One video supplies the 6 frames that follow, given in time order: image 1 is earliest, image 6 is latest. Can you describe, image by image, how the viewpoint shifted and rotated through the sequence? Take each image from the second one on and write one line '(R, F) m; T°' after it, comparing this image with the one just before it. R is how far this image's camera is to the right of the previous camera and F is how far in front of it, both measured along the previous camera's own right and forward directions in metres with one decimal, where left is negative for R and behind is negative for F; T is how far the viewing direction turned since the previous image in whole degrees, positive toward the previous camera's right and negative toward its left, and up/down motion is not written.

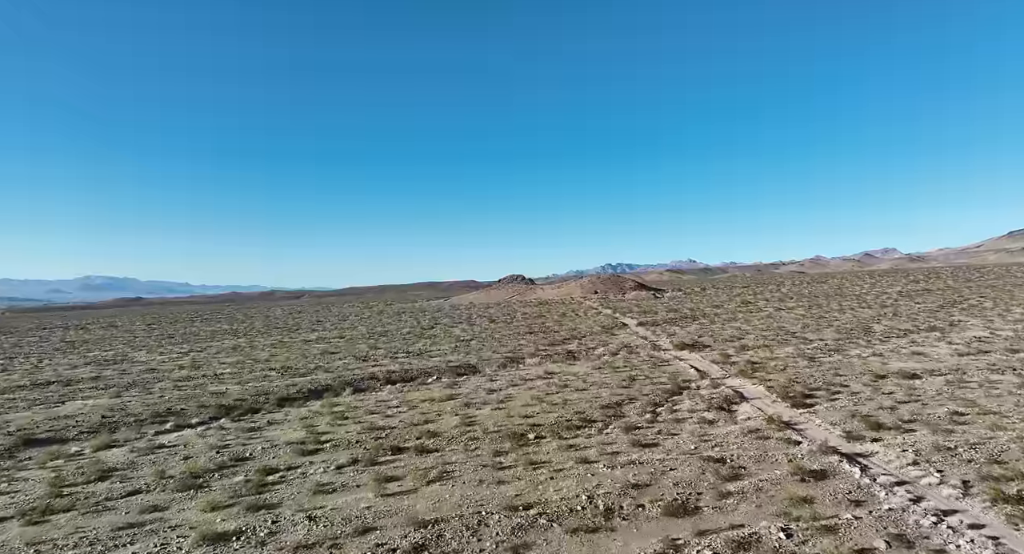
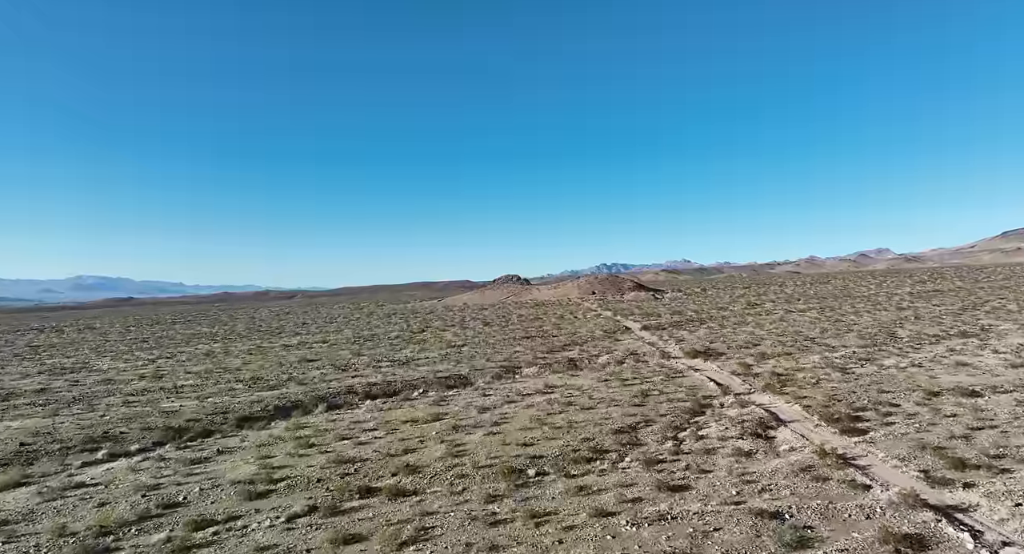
(0.0, +2.0) m; +1°
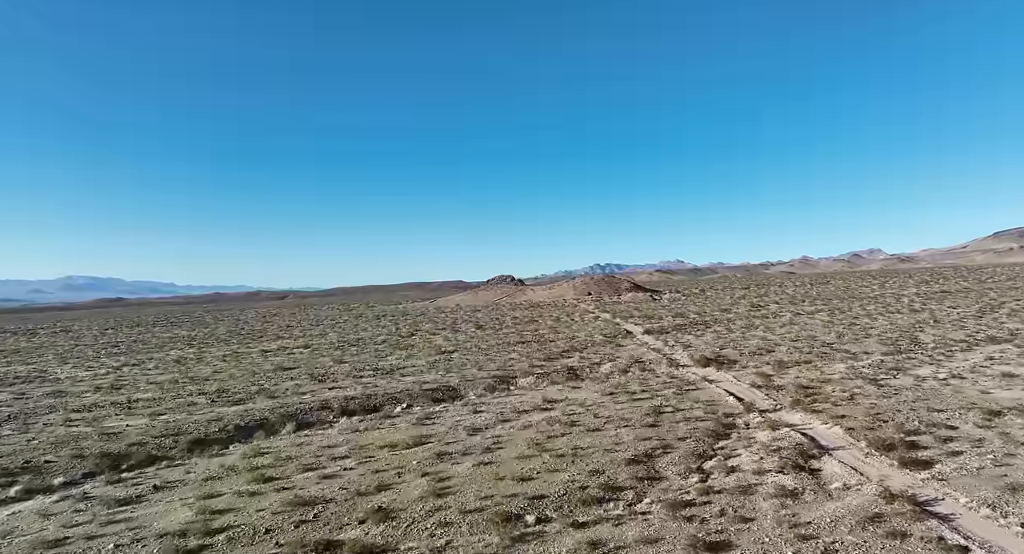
(0.0, +1.7) m; +1°
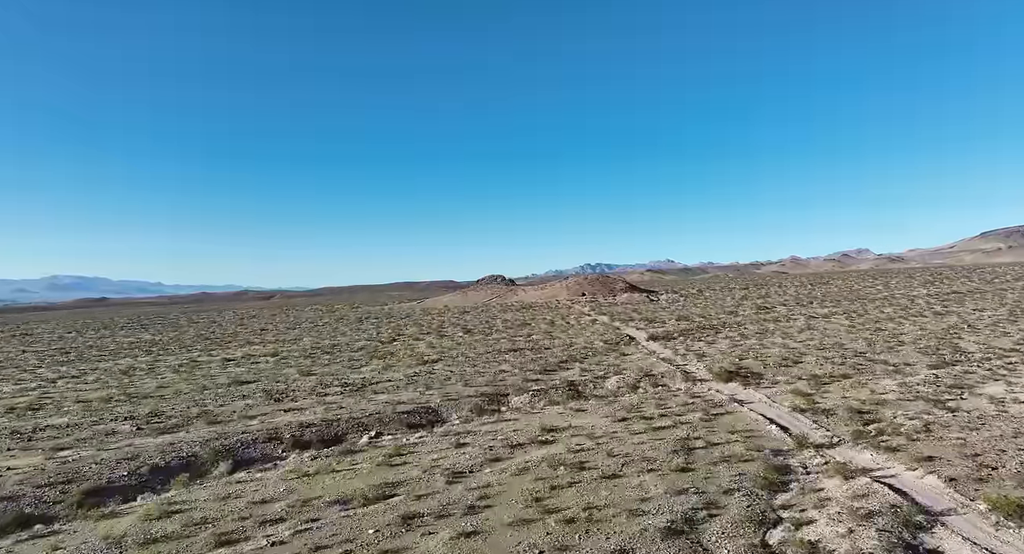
(0.0, +2.6) m; +1°
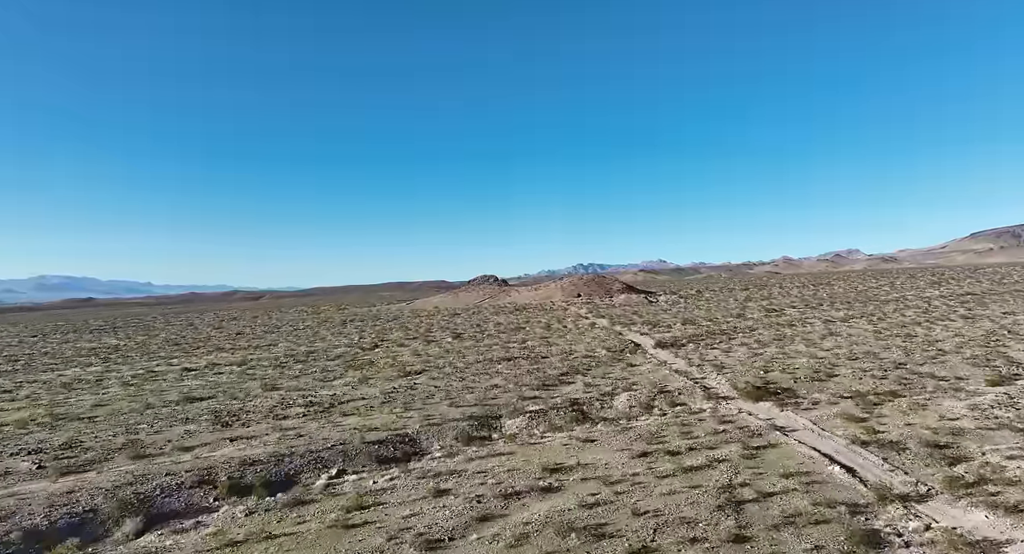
(0.0, +2.3) m; +1°
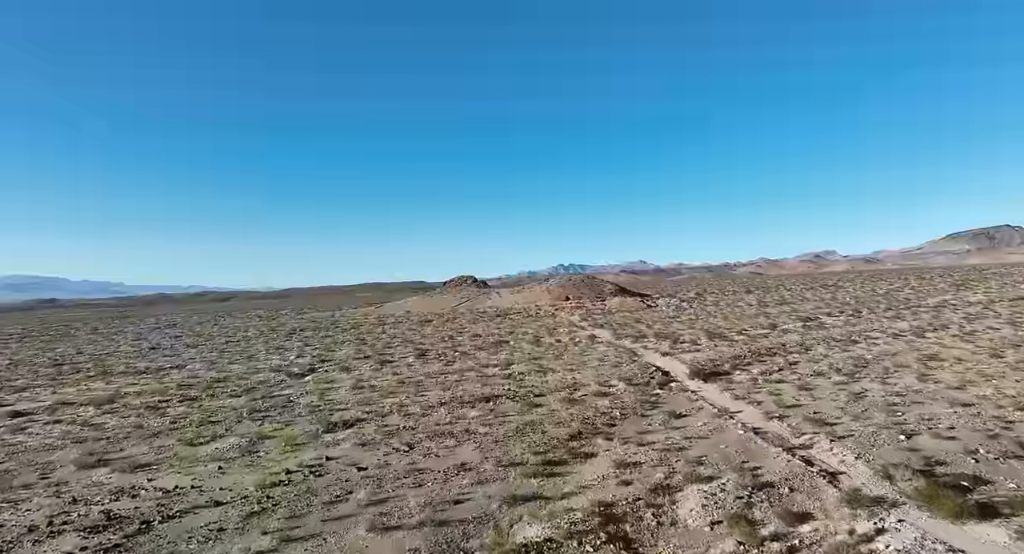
(0.0, +6.6) m; +2°
